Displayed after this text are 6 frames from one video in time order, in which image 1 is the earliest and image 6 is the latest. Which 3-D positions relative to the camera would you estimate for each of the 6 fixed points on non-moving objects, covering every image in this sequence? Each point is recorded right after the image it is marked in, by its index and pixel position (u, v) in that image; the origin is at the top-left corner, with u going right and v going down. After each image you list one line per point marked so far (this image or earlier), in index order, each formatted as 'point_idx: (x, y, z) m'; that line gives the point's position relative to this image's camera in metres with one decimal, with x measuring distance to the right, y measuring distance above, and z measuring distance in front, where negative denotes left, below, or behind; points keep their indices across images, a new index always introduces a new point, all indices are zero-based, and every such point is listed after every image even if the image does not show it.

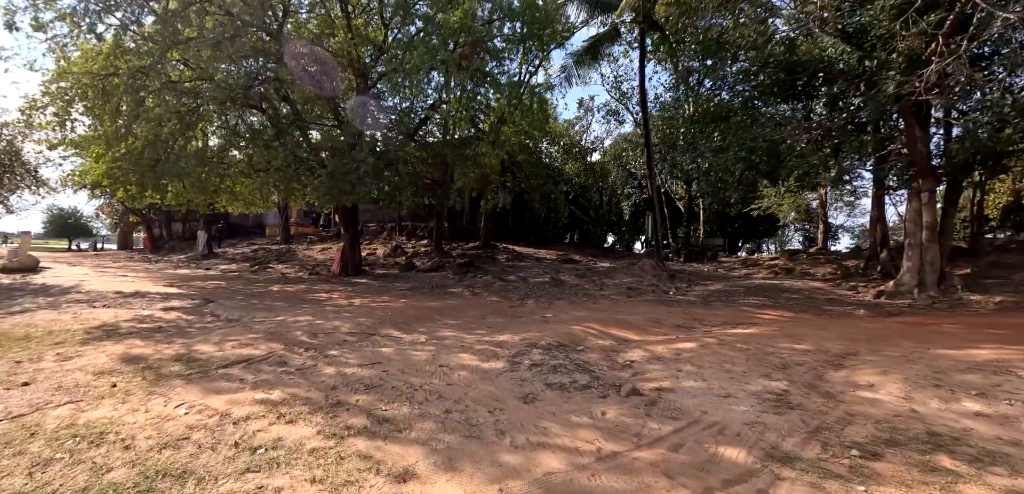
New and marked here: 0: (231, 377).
0: (-2.5, -1.2, +4.0) m
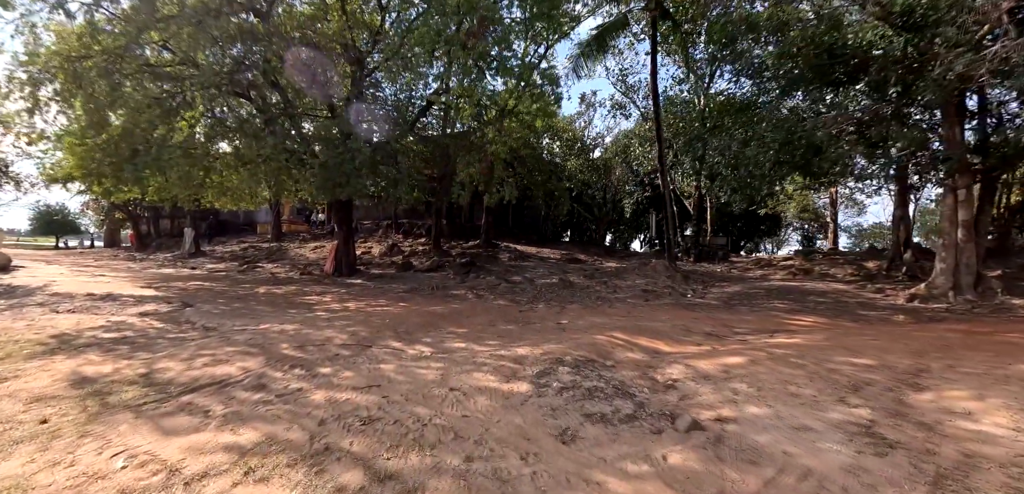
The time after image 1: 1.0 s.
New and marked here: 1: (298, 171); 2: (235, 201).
0: (-2.2, -1.2, +3.2) m
1: (-5.0, +1.8, +10.4) m
2: (-9.6, +1.6, +15.9) m
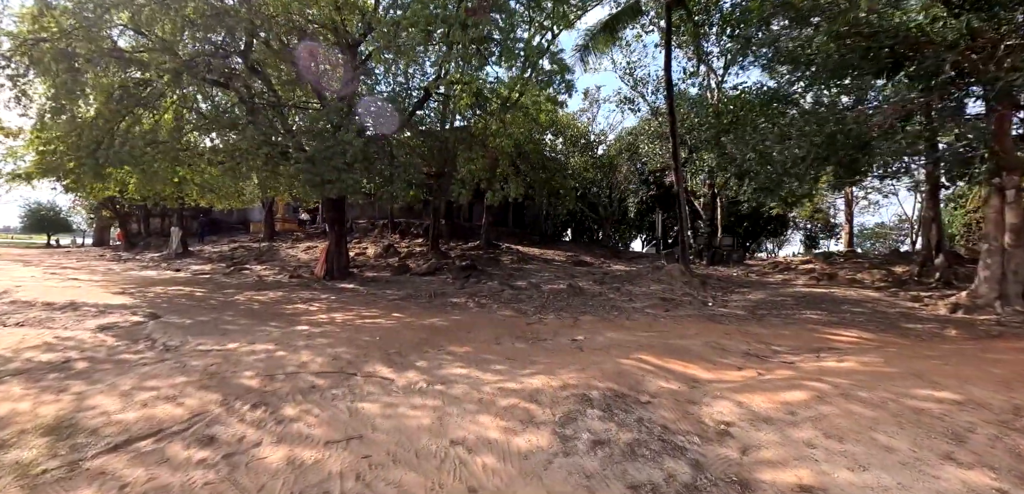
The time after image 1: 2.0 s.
0: (-2.1, -1.3, +2.4) m
1: (-4.9, +1.7, +9.6) m
2: (-9.5, +1.5, +15.0) m
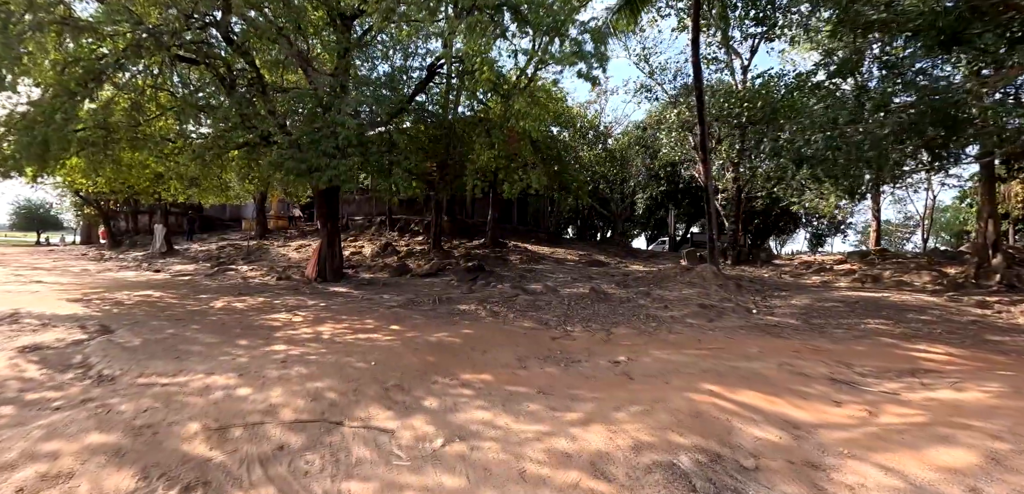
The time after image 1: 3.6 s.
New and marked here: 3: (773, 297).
0: (-1.8, -1.3, +1.3) m
1: (-4.6, +1.8, +8.4) m
2: (-9.3, +1.6, +13.9) m
3: (+5.2, -1.0, +9.1) m
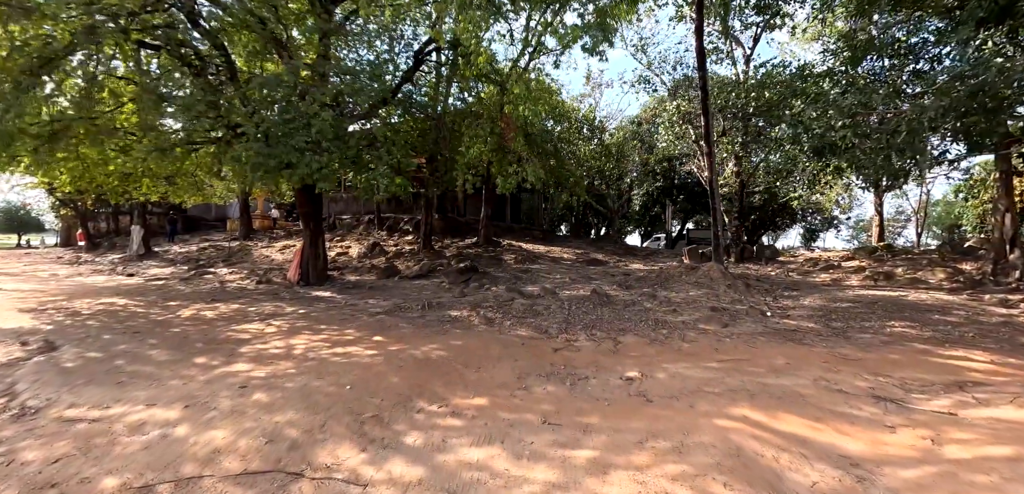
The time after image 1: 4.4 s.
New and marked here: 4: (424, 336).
0: (-1.8, -1.3, +0.6) m
1: (-4.8, +1.7, +7.7) m
2: (-9.5, +1.5, +13.1) m
3: (+5.2, -0.9, +8.6) m
4: (-1.1, -1.1, +5.7) m
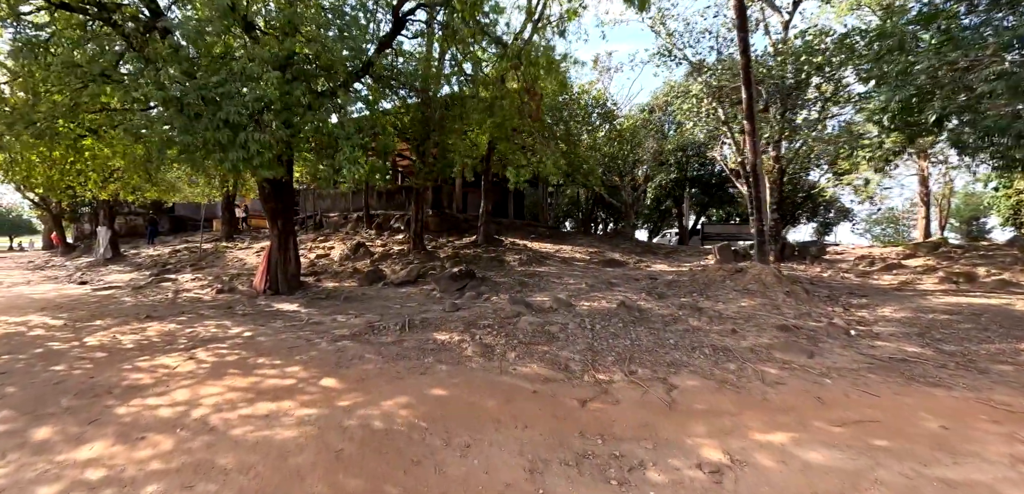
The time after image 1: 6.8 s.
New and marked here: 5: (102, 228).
0: (-1.7, -1.4, -1.0) m
1: (-4.7, +1.6, +6.1) m
2: (-9.4, +1.4, +11.5) m
3: (+5.2, -0.9, +6.9) m
4: (-1.0, -1.1, +4.1) m
5: (-15.0, +0.7, +16.7) m
